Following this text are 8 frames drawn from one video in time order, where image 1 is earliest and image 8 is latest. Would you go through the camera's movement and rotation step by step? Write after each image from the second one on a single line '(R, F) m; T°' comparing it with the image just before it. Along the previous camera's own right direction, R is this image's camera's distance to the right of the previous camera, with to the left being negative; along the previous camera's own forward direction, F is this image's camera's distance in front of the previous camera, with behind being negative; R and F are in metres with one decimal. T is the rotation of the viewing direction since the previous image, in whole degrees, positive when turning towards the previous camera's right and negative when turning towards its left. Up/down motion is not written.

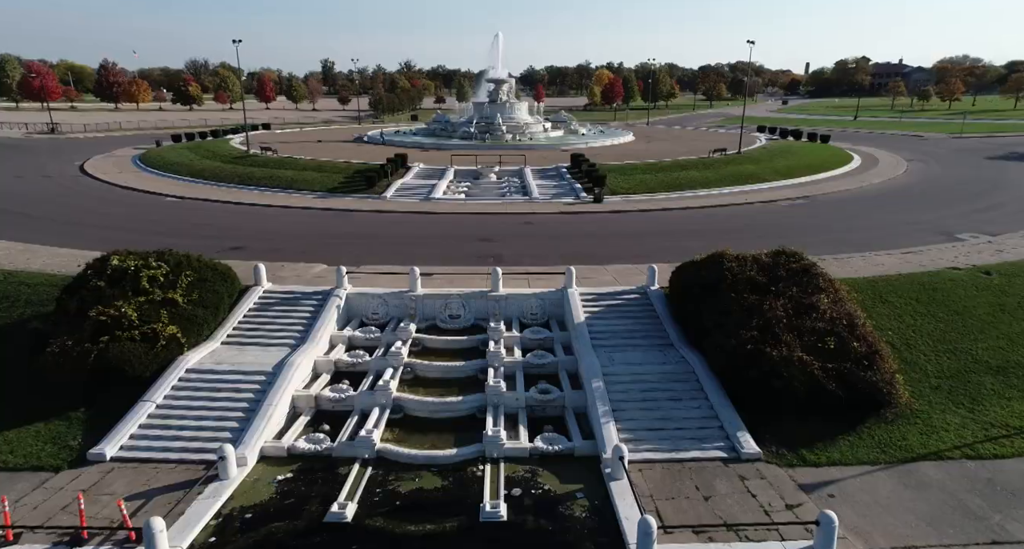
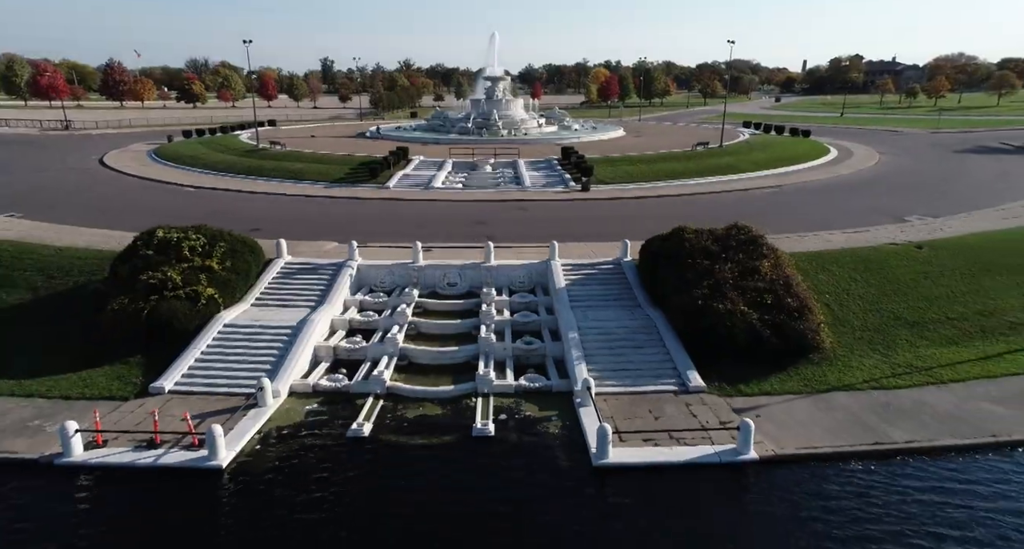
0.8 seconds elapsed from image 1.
(+0.3, -3.1) m; 0°
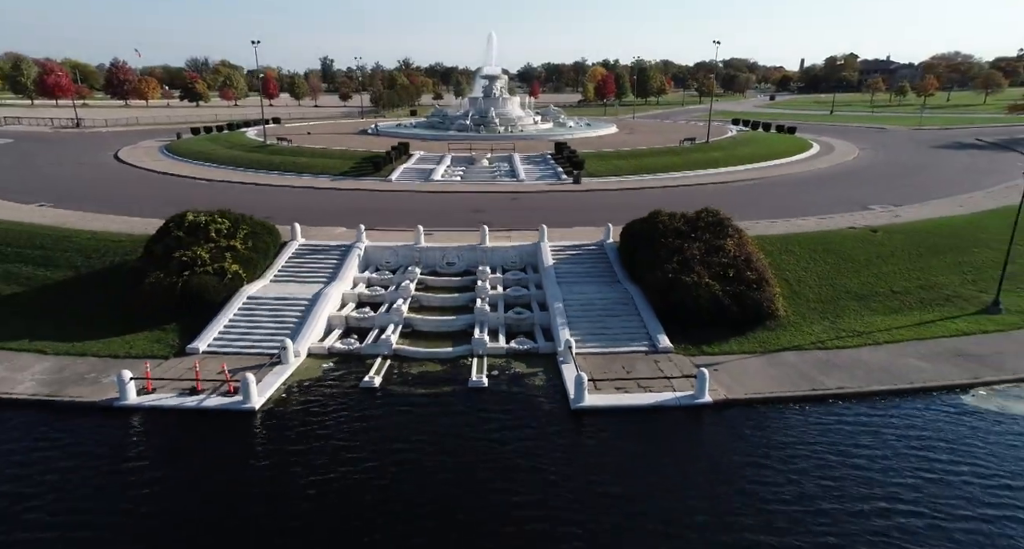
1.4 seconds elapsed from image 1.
(+0.3, -2.5) m; 0°
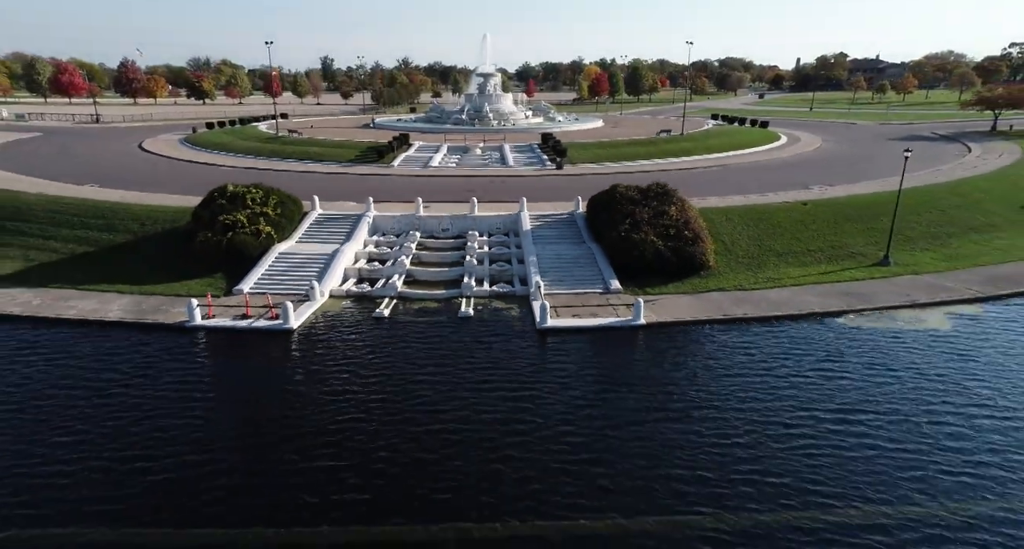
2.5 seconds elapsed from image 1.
(+0.7, -5.1) m; 0°
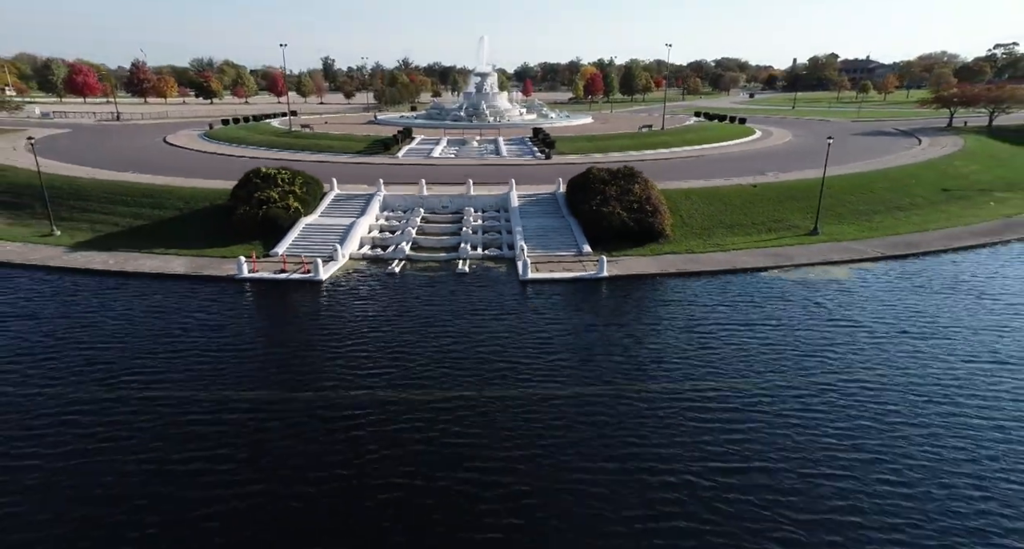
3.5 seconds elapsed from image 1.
(+0.5, -5.2) m; 0°
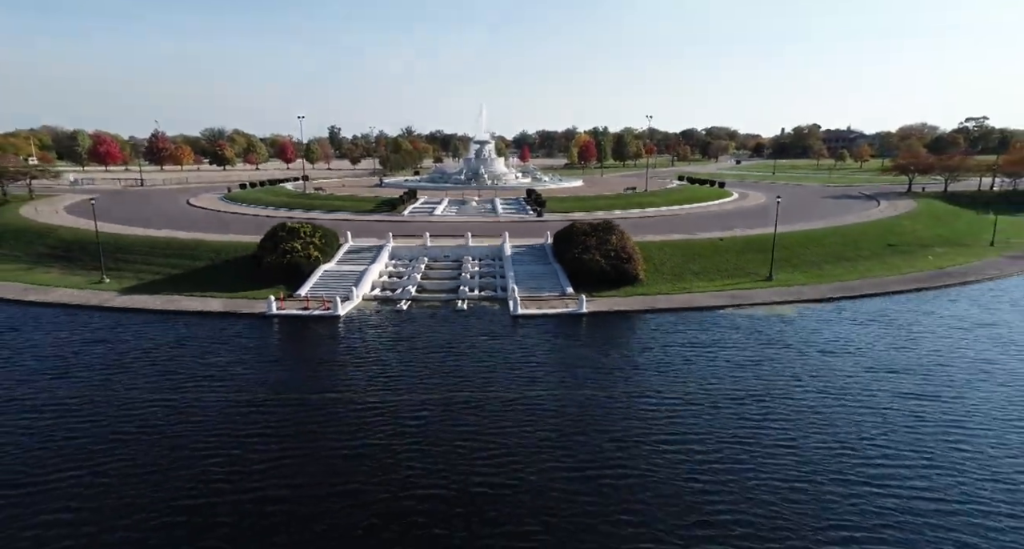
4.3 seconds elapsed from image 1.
(+0.4, -4.4) m; 0°
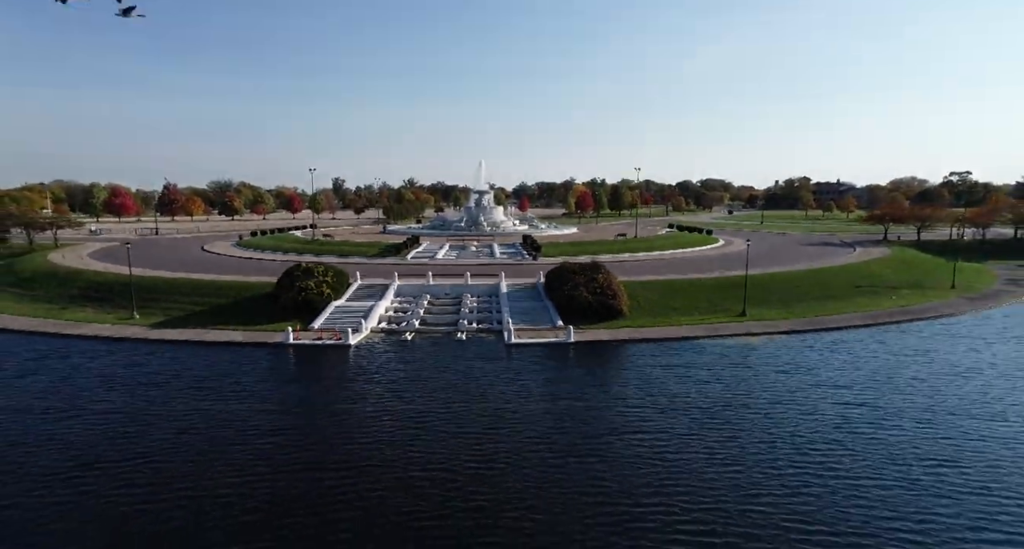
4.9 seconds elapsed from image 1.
(+0.3, -3.5) m; 0°
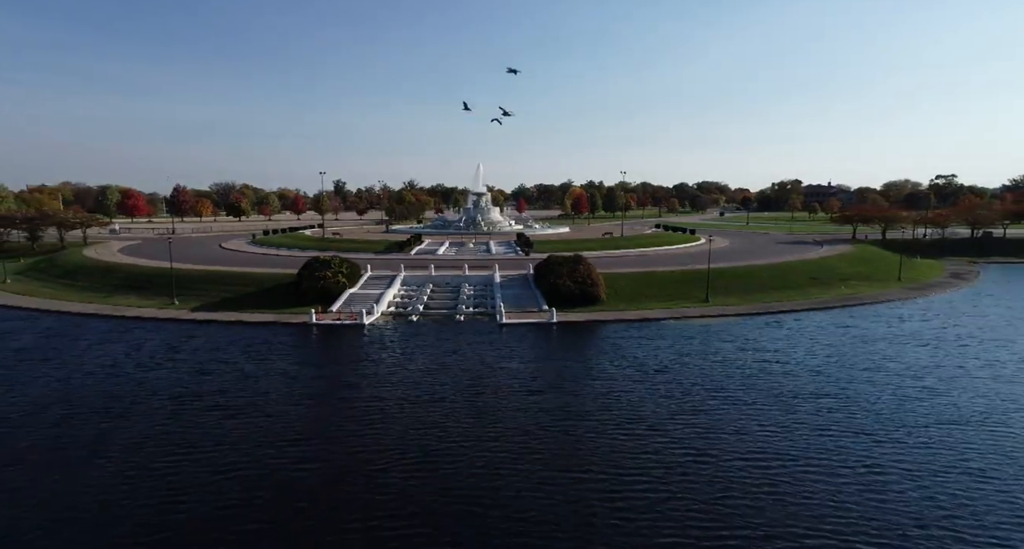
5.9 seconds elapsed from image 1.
(+0.5, -5.8) m; 0°
